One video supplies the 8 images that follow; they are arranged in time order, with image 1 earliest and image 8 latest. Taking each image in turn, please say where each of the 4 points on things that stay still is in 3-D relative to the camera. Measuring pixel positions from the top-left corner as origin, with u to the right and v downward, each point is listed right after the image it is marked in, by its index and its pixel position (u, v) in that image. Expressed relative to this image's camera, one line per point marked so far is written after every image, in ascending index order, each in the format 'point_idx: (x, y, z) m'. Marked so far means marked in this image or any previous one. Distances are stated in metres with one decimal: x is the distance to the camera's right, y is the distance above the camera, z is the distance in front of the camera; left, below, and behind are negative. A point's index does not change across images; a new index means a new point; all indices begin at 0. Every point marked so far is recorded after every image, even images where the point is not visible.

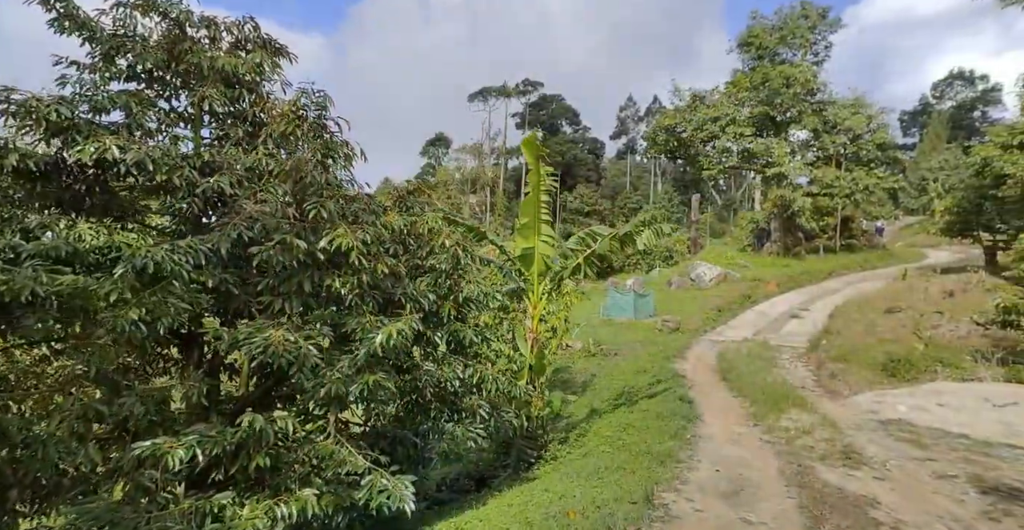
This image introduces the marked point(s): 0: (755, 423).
0: (+2.9, -1.9, +7.4) m
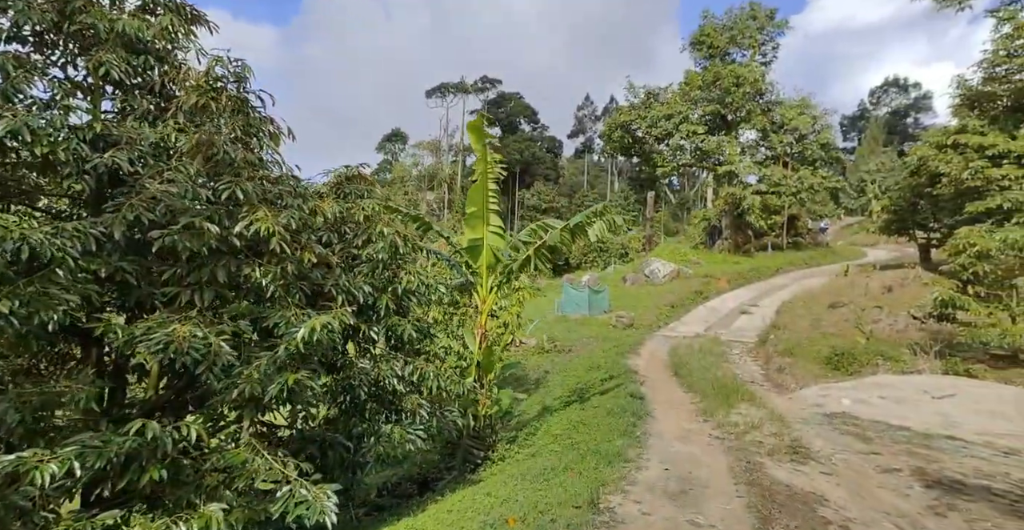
0: (+2.3, -1.8, +7.3) m
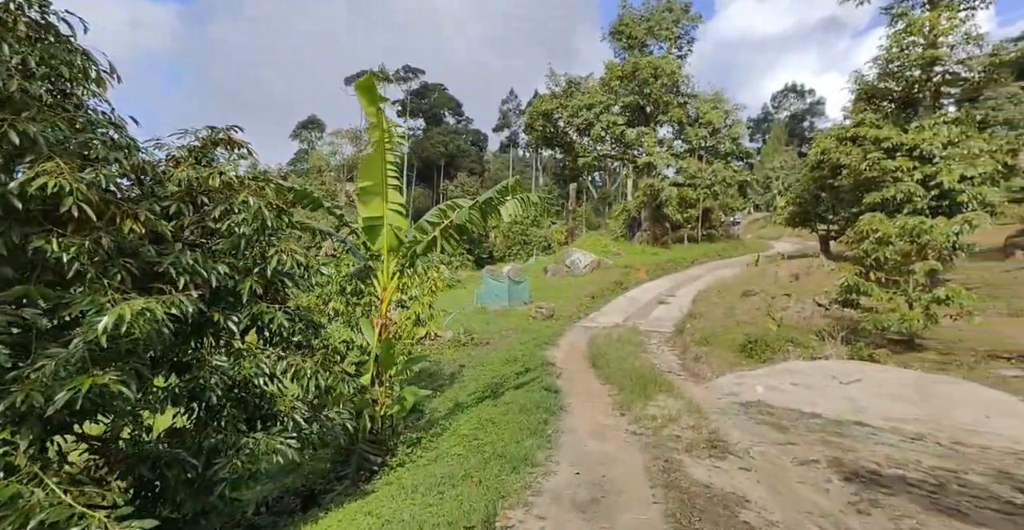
0: (+1.2, -1.6, +6.9) m
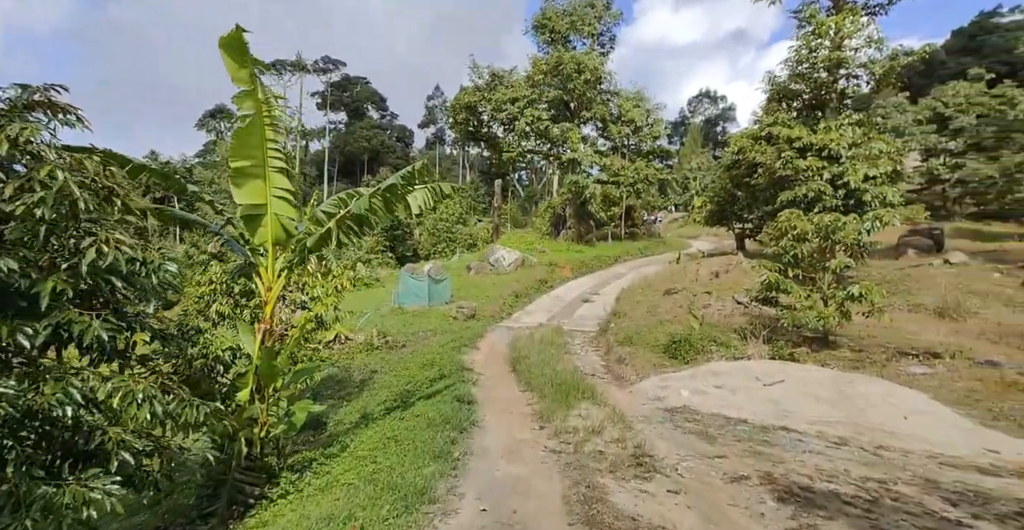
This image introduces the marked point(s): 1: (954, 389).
0: (+0.3, -1.6, +6.3) m
1: (+5.8, -1.6, +8.2) m
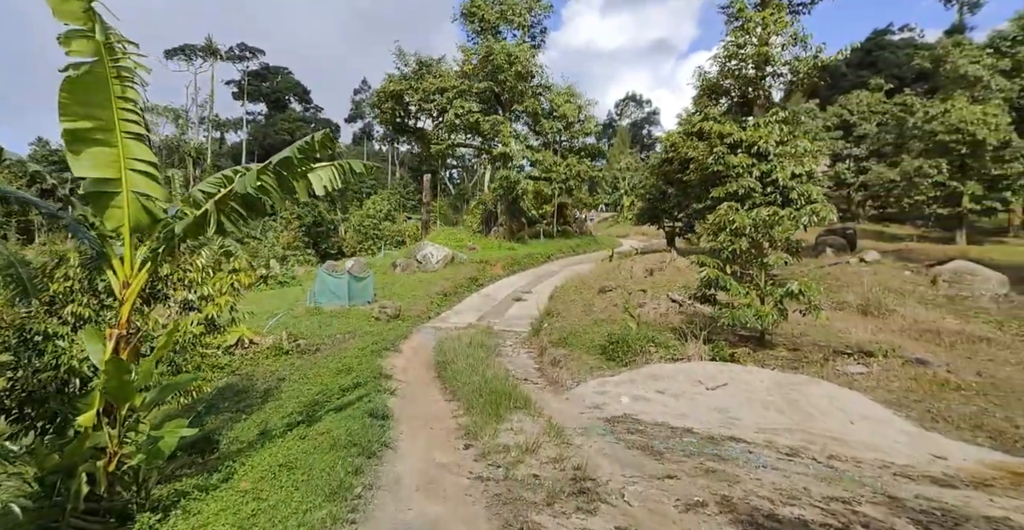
0: (-0.4, -1.5, +5.4) m
1: (+4.8, -1.5, +7.9) m
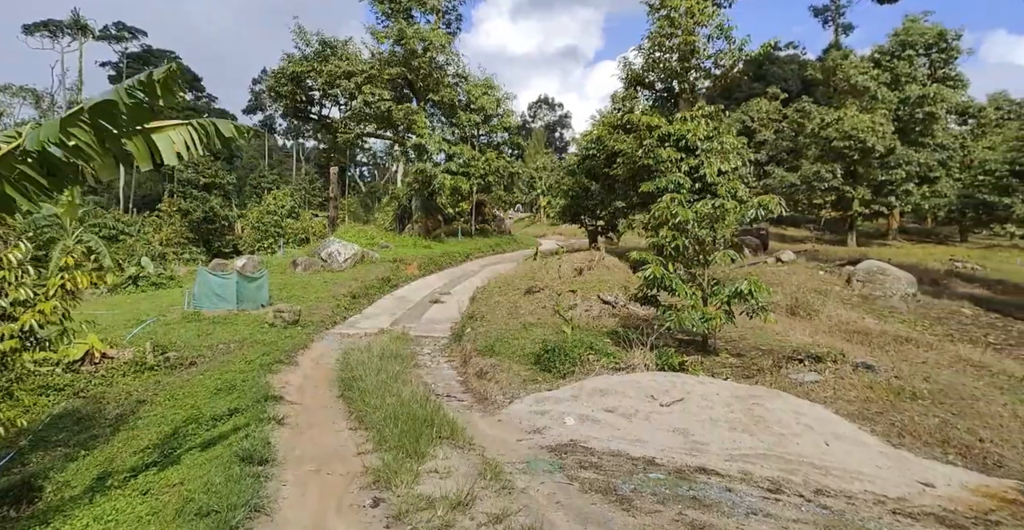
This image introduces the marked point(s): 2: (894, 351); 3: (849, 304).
0: (-0.9, -1.5, +4.1) m
1: (+3.9, -1.5, +7.3) m
2: (+6.3, -1.4, +10.3) m
3: (+7.9, -0.9, +14.7) m
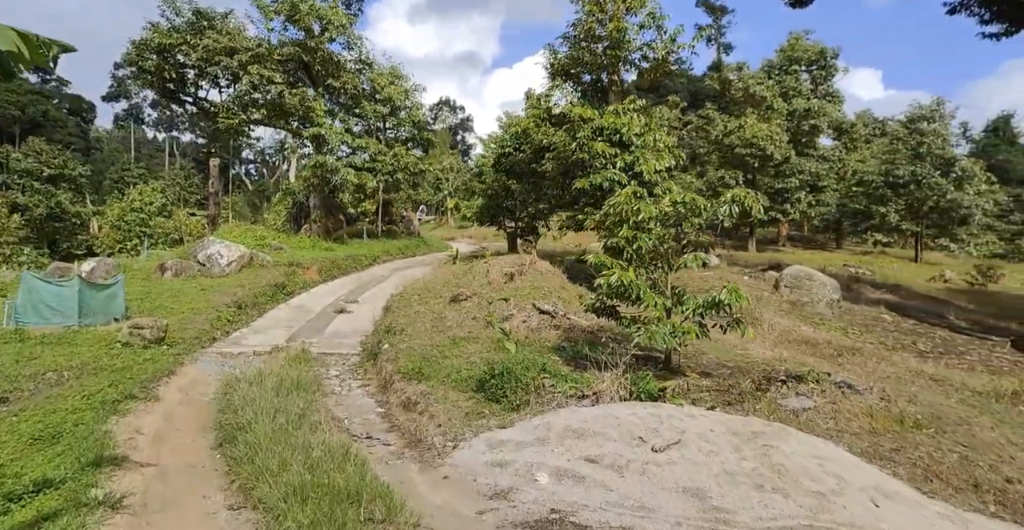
0: (-0.9, -1.6, +2.3) m
1: (+3.4, -1.6, +6.2) m
2: (+5.2, -1.5, +9.6) m
3: (+6.2, -1.0, +14.2) m
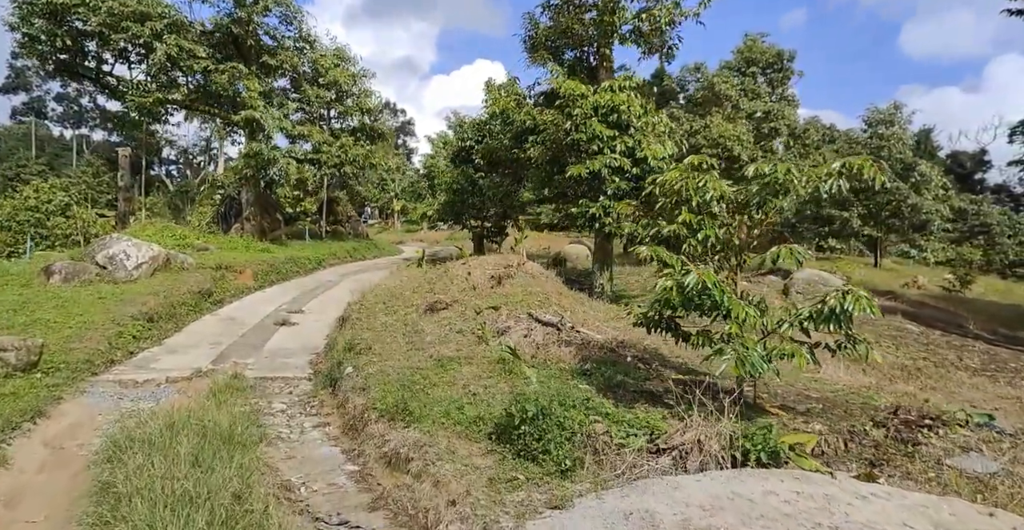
0: (-0.1, -1.5, 0.0) m
1: (+3.8, -1.5, +4.3) m
2: (+5.3, -1.5, +7.8) m
3: (+5.8, -1.1, +12.6) m
